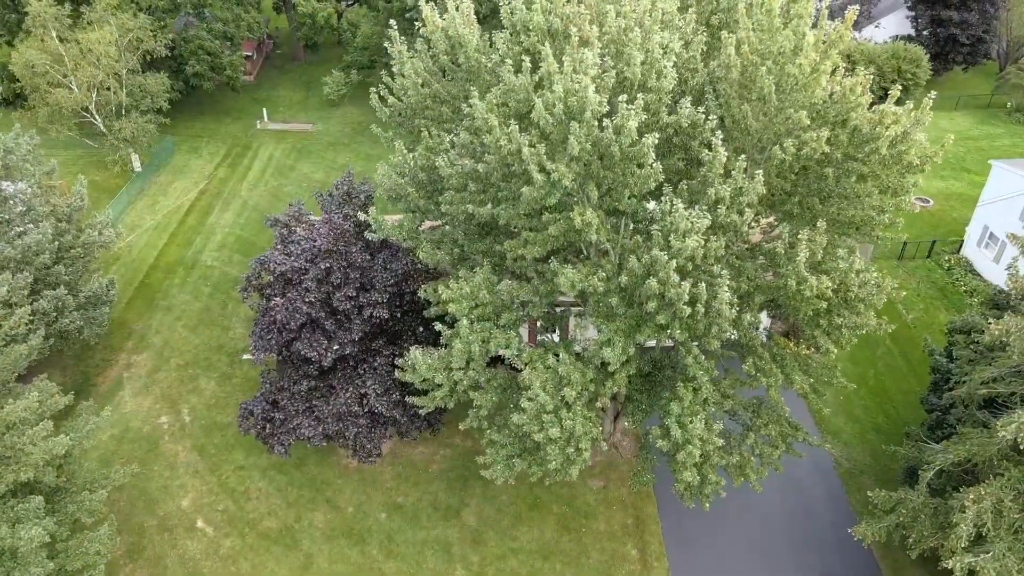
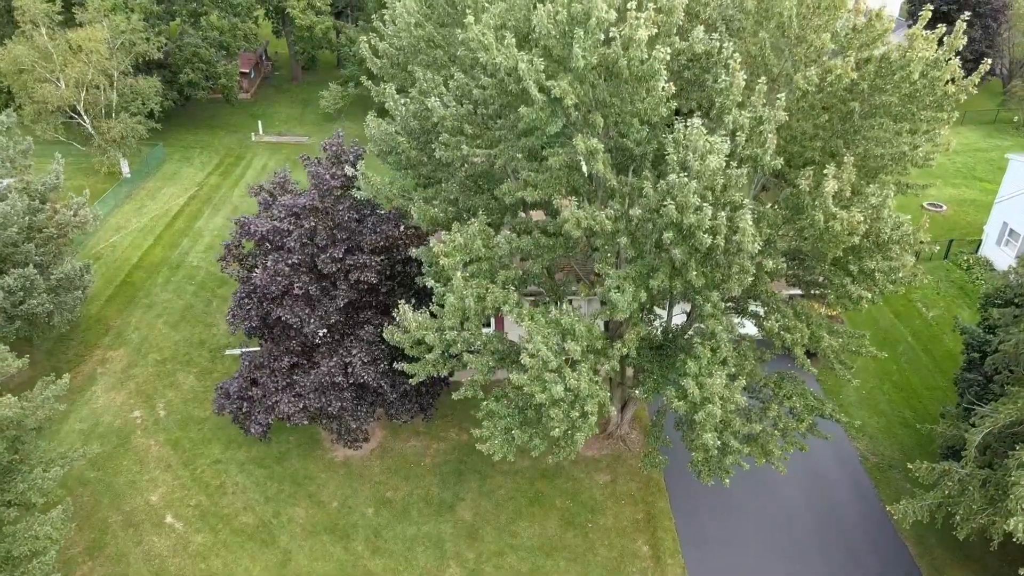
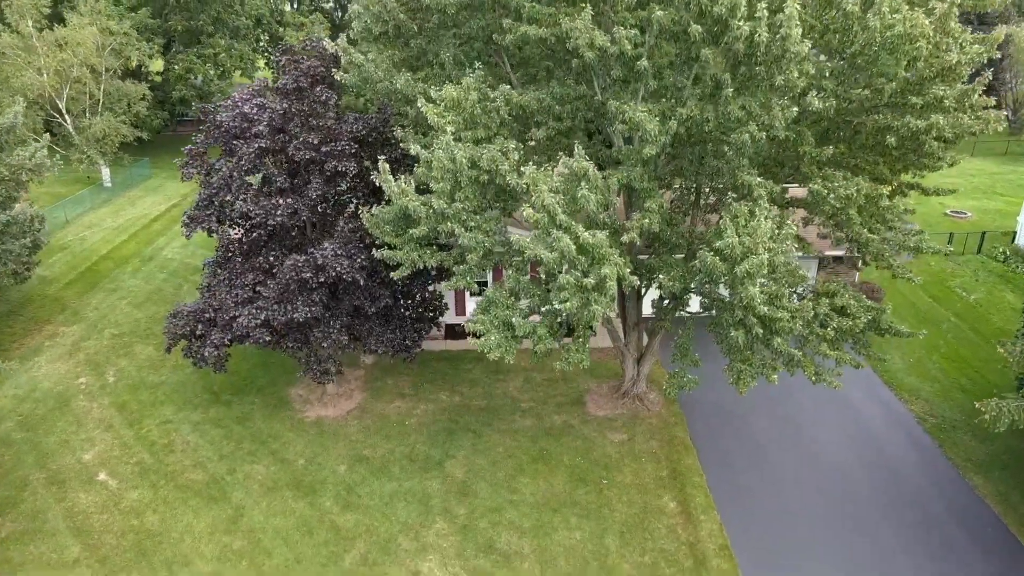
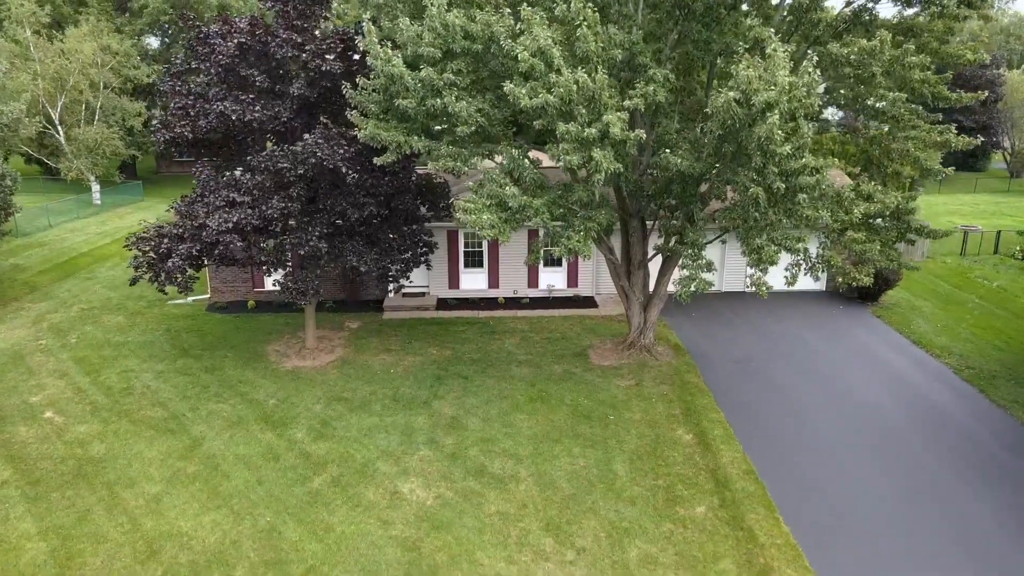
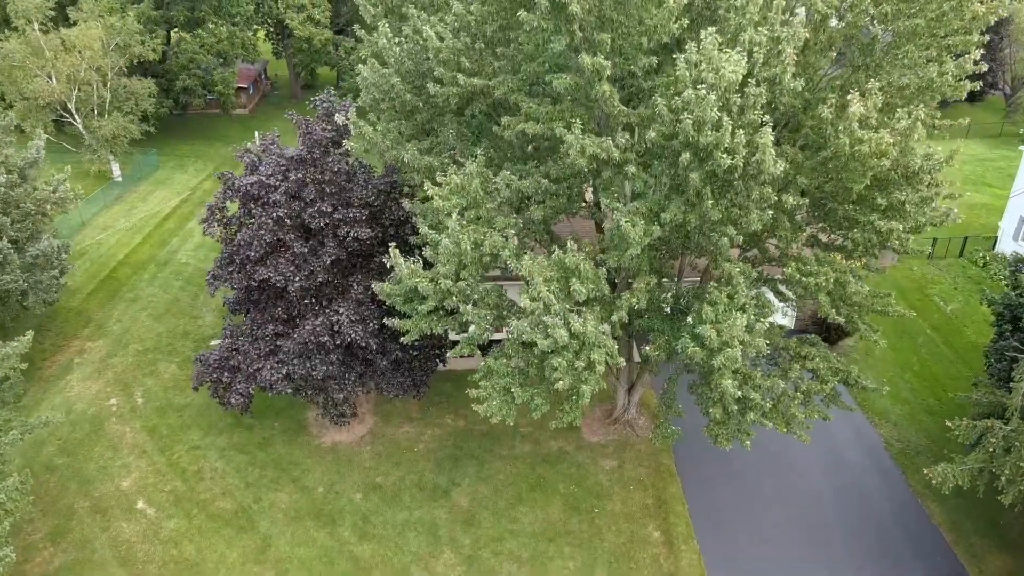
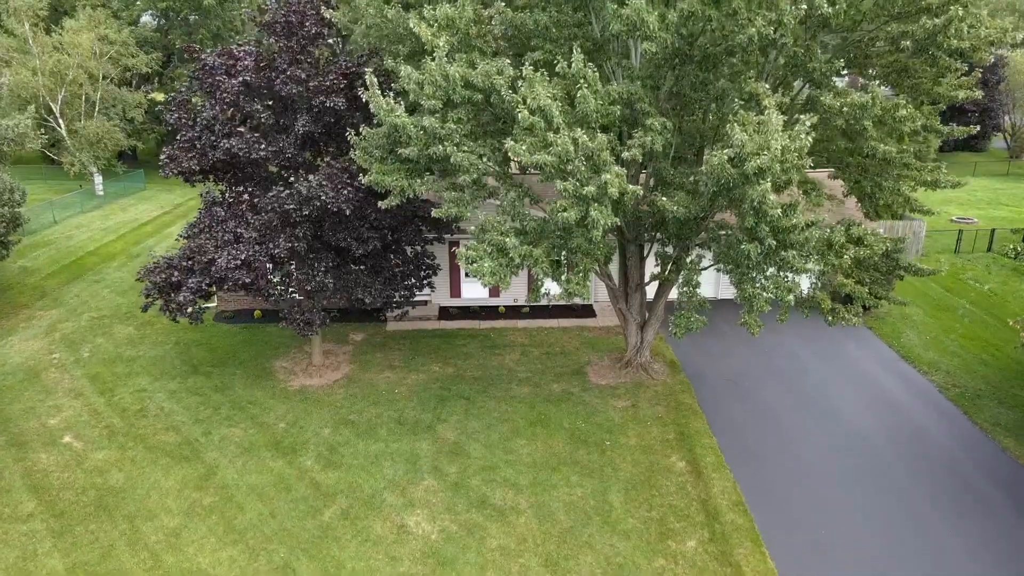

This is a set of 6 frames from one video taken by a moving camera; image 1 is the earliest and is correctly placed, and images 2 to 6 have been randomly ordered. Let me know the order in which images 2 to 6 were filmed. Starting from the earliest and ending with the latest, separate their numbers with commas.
2, 5, 3, 6, 4
